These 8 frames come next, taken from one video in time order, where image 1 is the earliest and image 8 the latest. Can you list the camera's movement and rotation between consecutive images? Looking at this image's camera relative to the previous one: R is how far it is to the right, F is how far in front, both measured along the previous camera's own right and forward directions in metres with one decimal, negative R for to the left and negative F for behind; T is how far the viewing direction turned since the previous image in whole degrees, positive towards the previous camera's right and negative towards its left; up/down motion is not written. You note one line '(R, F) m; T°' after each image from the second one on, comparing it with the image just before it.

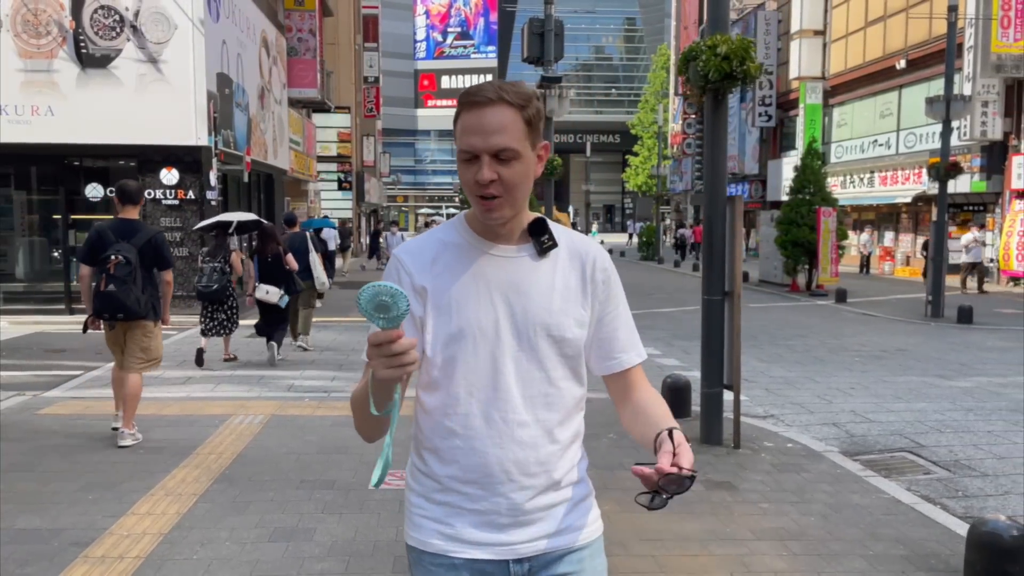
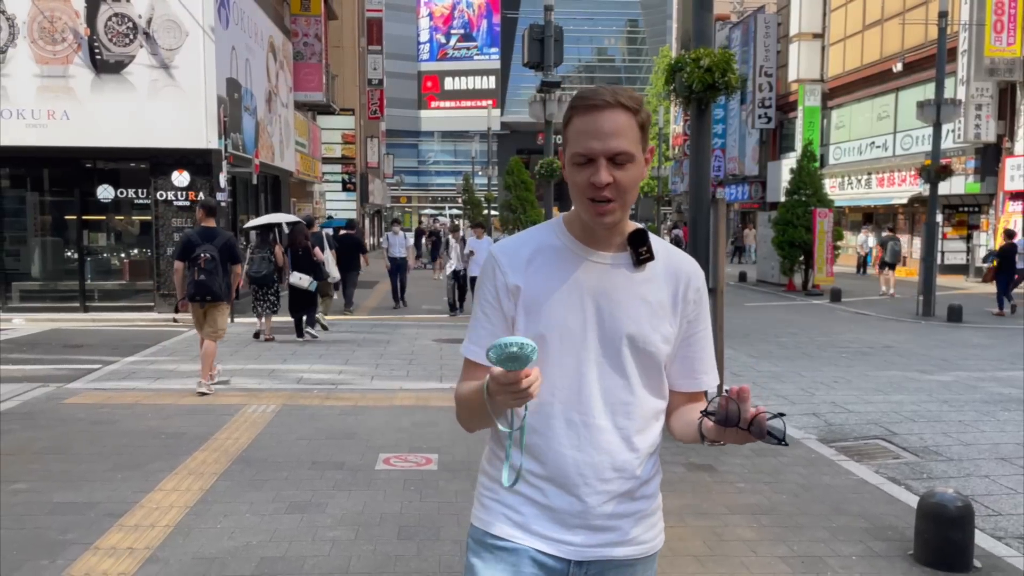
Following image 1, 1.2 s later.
(+0.1, -0.4) m; 0°
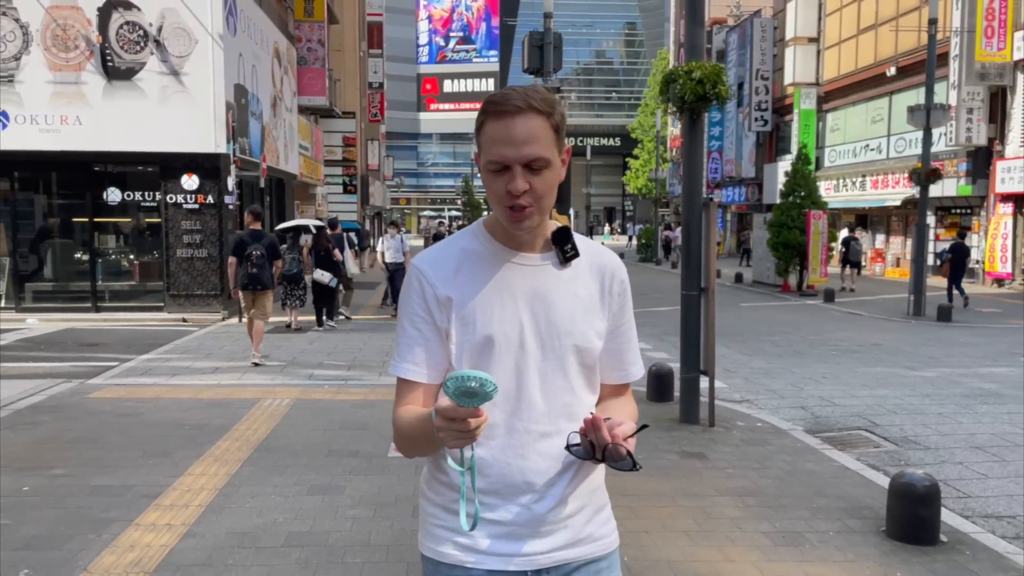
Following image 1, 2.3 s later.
(0.0, -0.4) m; 0°
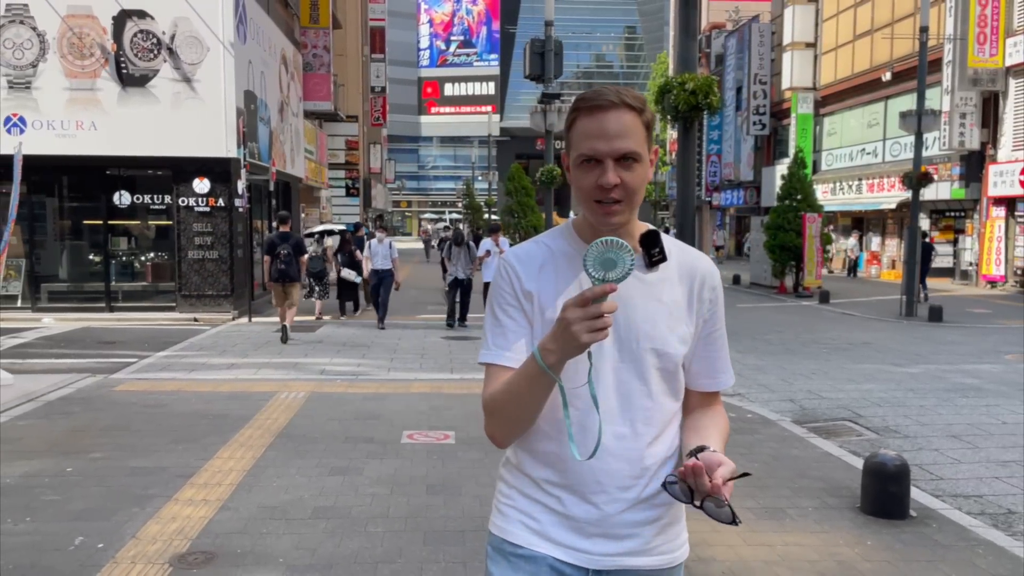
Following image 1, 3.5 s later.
(0.0, -0.4) m; 0°
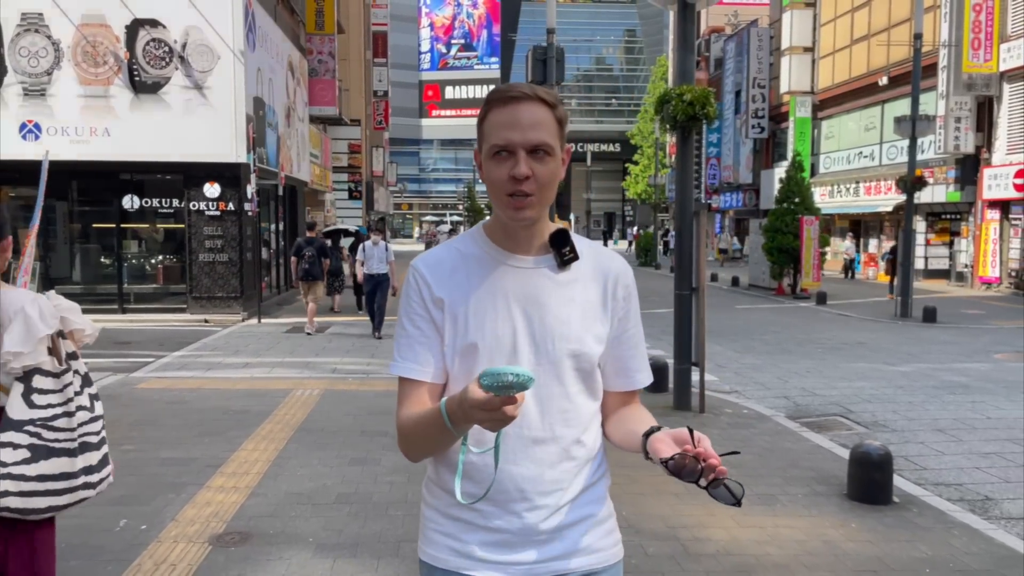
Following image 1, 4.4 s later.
(-0.1, -0.4) m; 0°
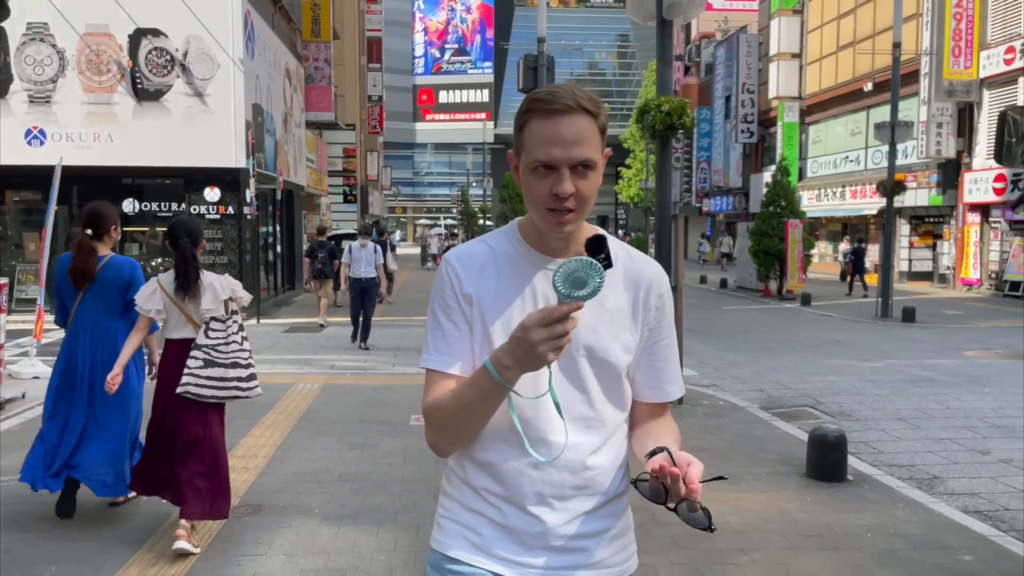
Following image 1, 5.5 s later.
(0.0, -0.5) m; 0°
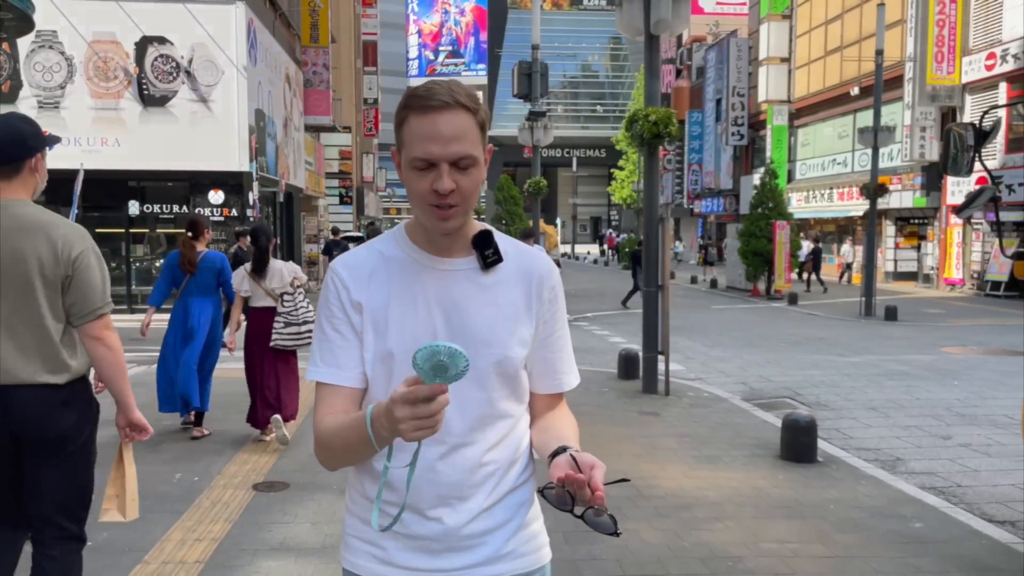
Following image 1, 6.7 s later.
(0.0, -0.5) m; 0°
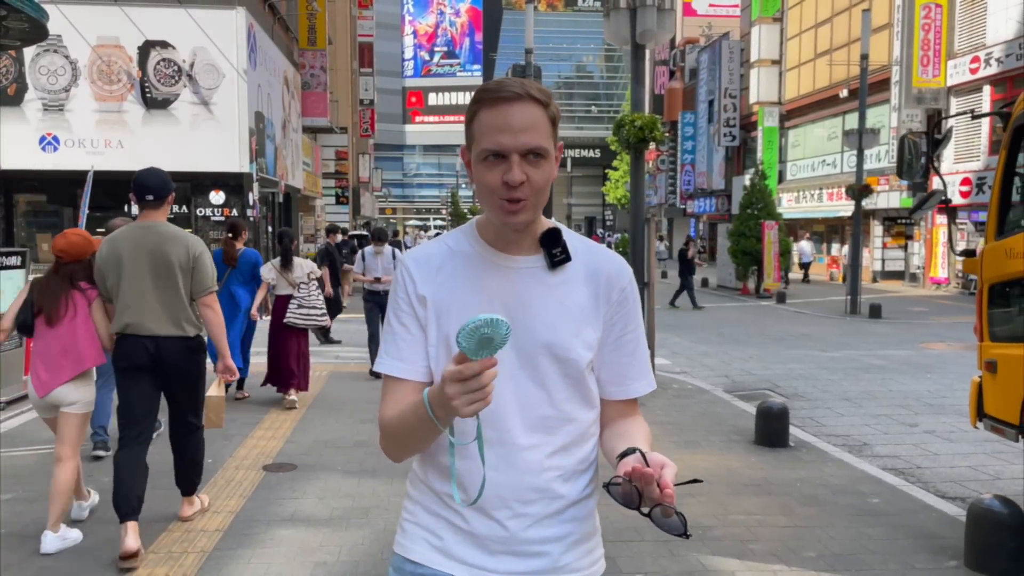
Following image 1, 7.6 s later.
(0.0, -0.5) m; 0°
